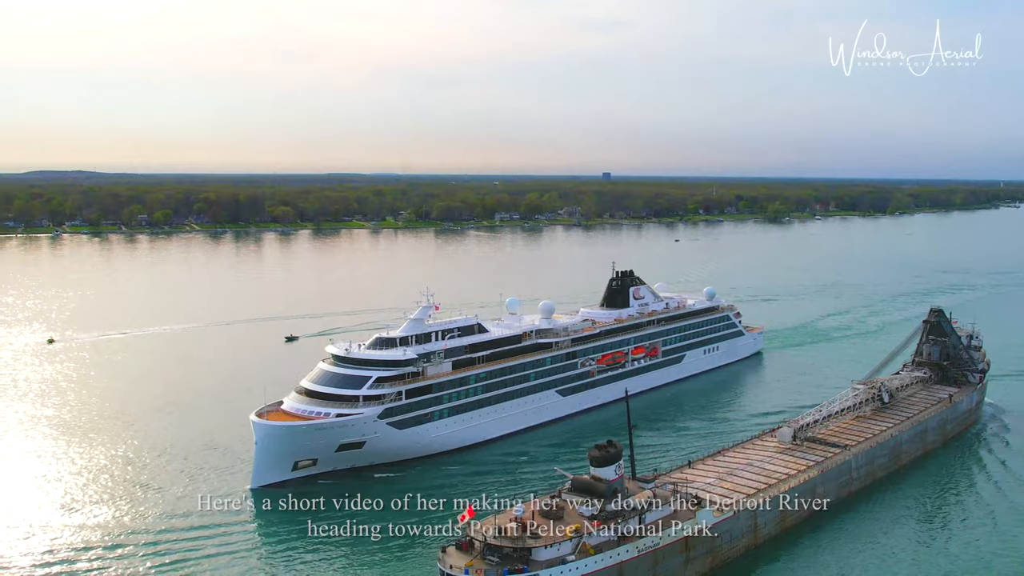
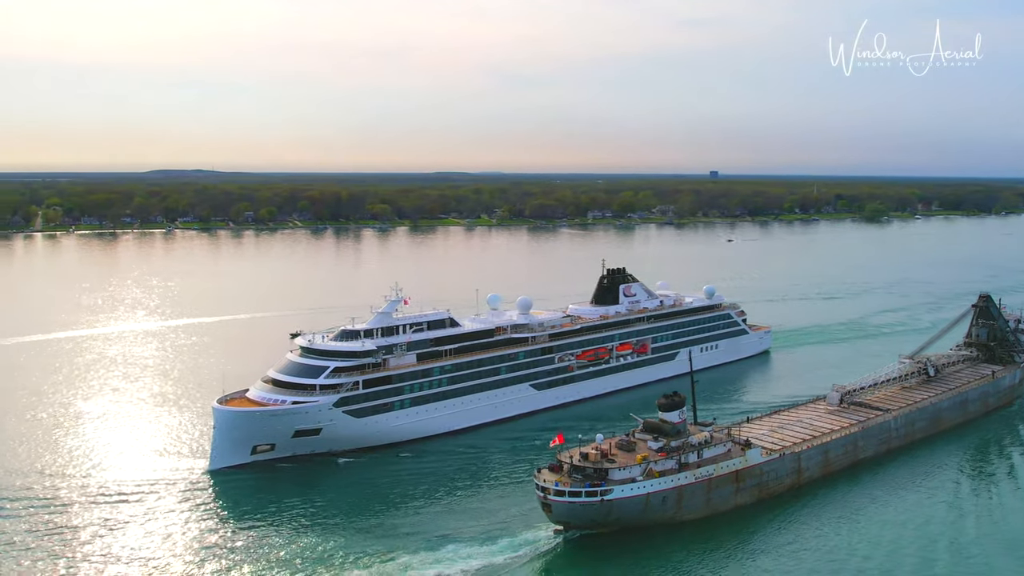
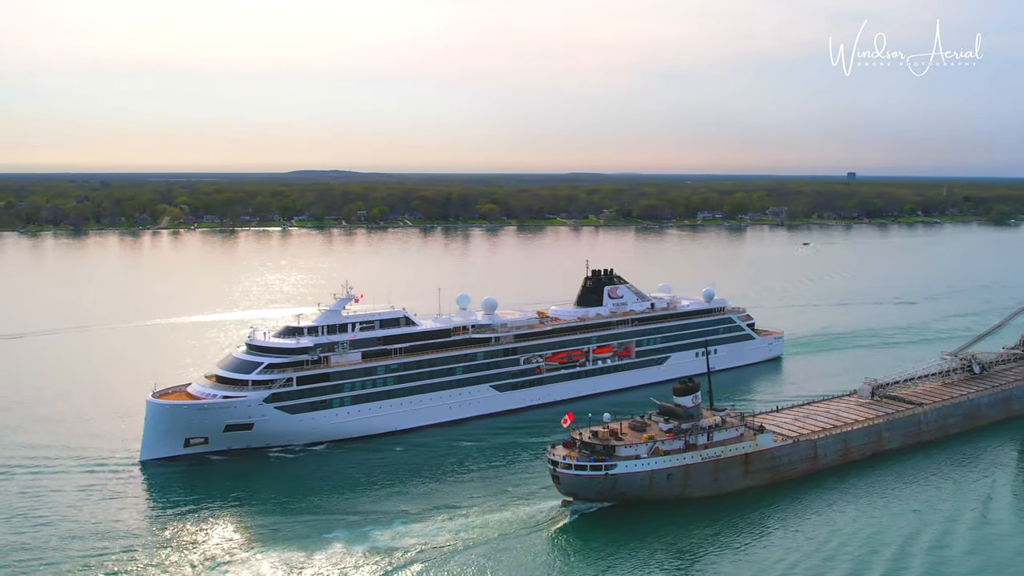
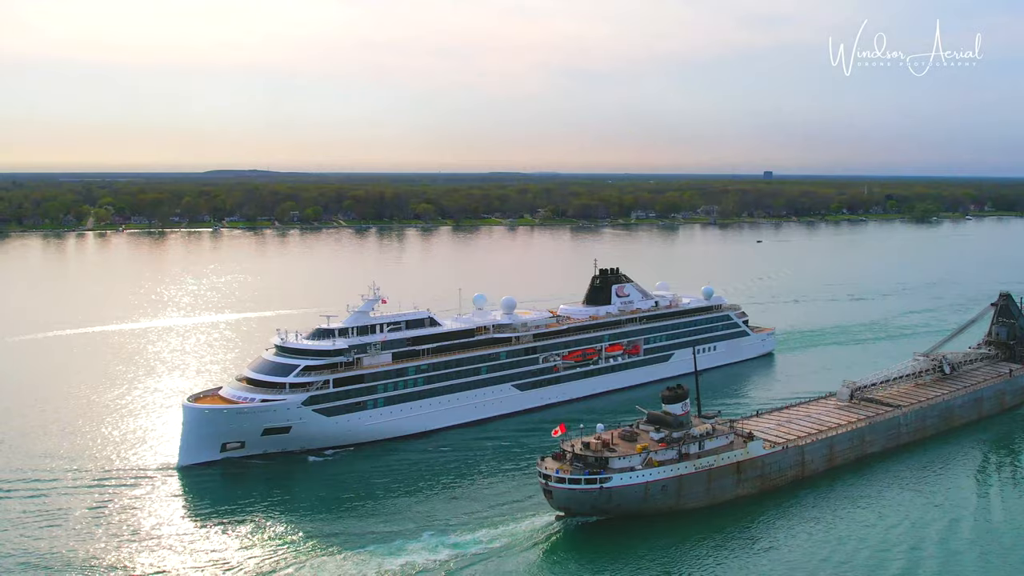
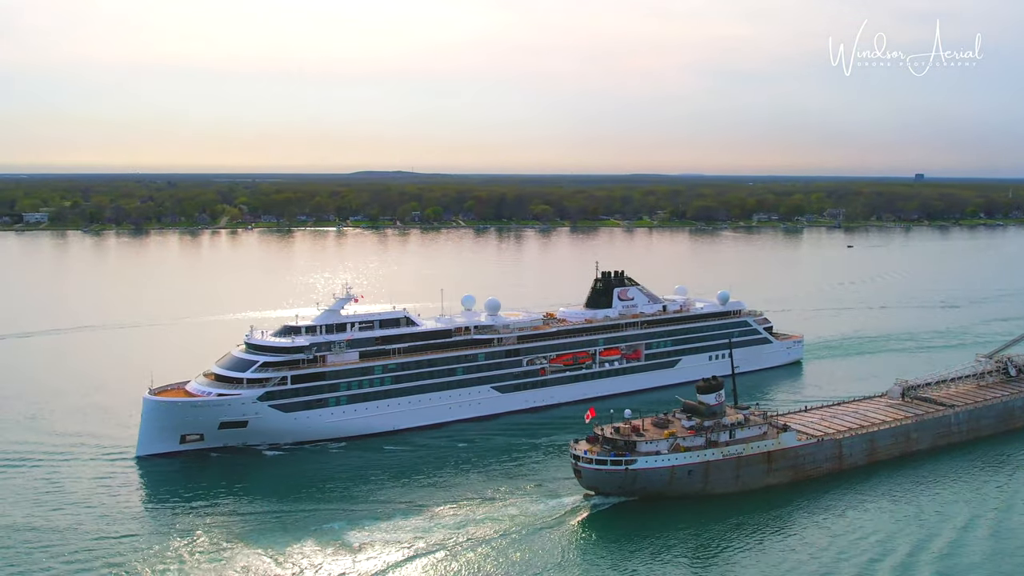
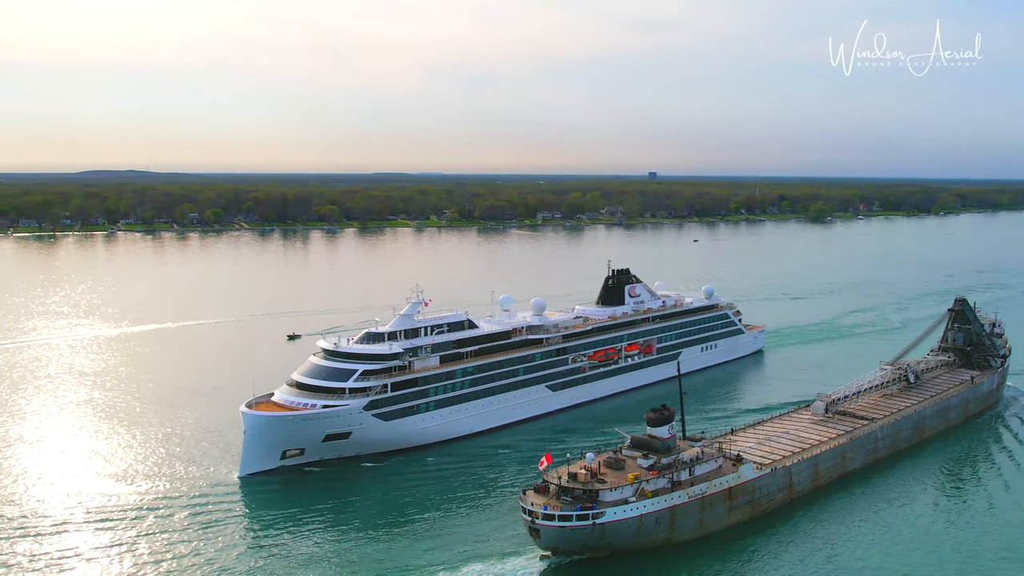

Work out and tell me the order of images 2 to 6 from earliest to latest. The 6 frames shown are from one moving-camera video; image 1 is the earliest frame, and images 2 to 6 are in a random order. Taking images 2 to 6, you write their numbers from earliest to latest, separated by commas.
6, 2, 4, 3, 5
